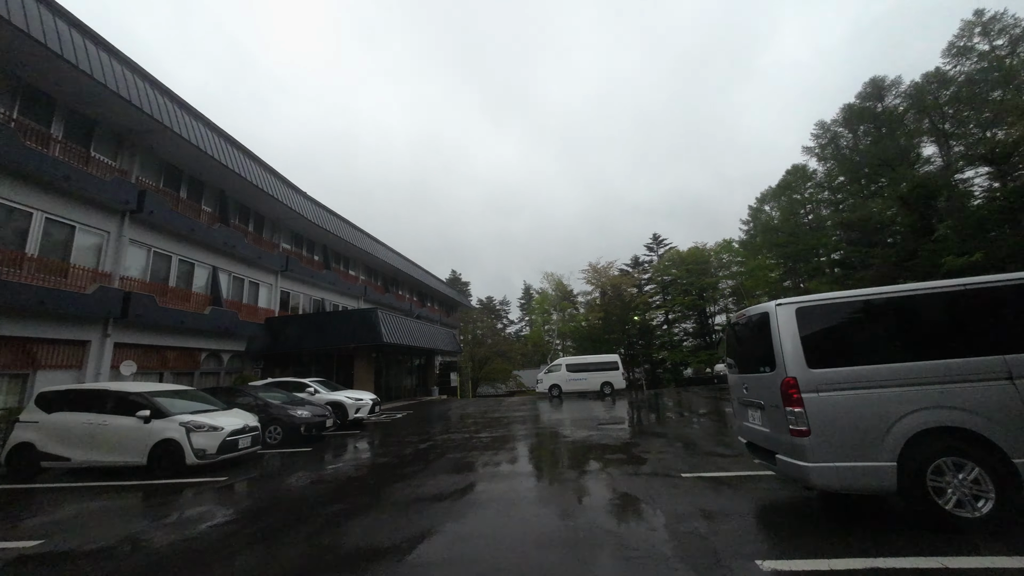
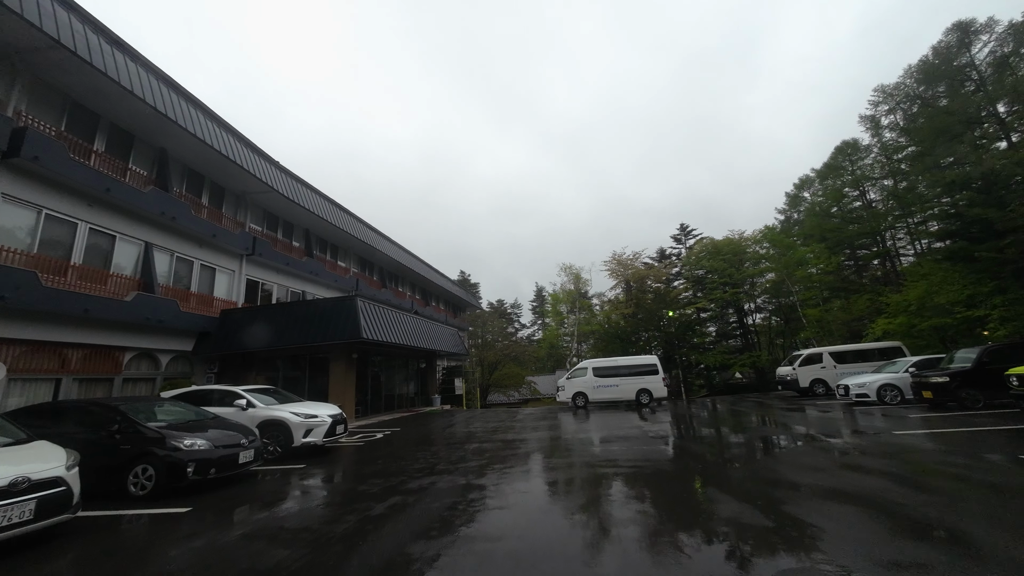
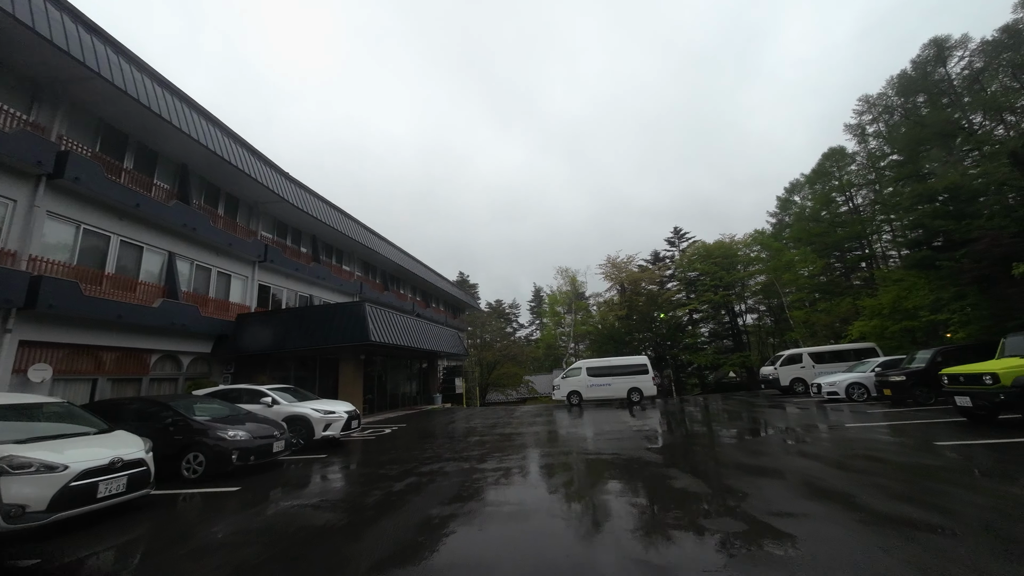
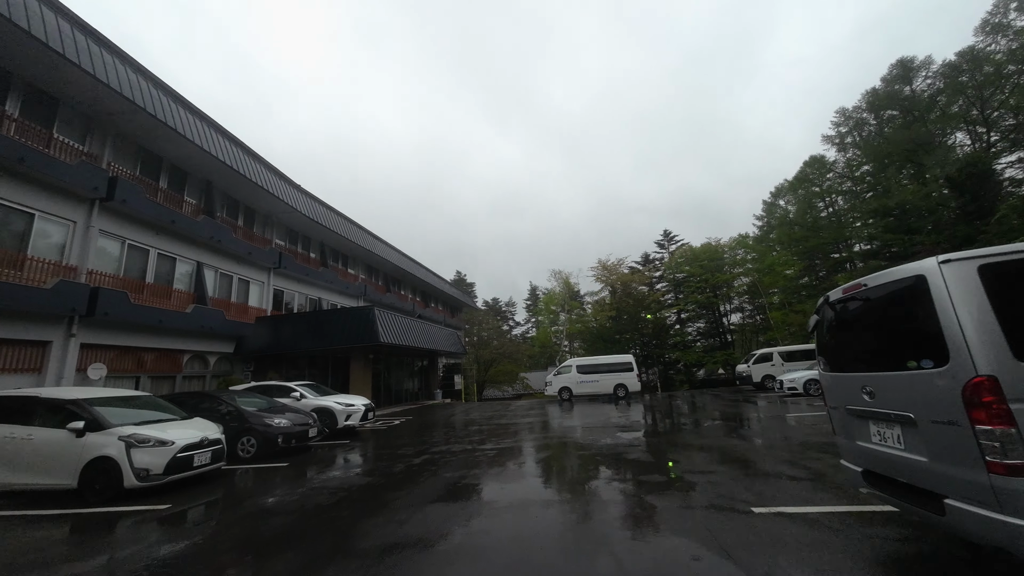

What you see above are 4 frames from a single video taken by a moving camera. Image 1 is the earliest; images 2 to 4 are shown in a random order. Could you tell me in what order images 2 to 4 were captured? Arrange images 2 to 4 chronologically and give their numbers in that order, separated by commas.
4, 3, 2
